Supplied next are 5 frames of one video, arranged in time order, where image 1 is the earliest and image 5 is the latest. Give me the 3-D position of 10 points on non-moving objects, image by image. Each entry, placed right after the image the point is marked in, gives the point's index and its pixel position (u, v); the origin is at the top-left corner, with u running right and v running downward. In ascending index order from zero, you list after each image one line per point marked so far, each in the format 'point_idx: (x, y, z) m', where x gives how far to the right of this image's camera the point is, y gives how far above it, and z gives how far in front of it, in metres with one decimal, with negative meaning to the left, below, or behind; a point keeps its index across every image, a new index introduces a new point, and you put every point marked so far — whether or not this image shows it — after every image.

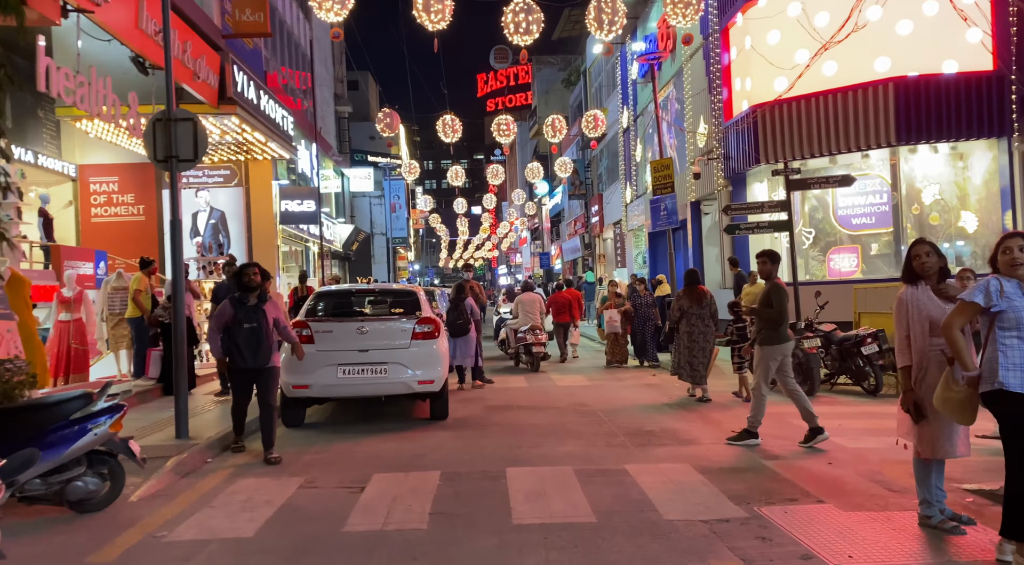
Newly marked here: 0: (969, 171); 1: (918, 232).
0: (+8.3, +2.0, +17.4) m
1: (+7.5, +0.9, +17.7) m
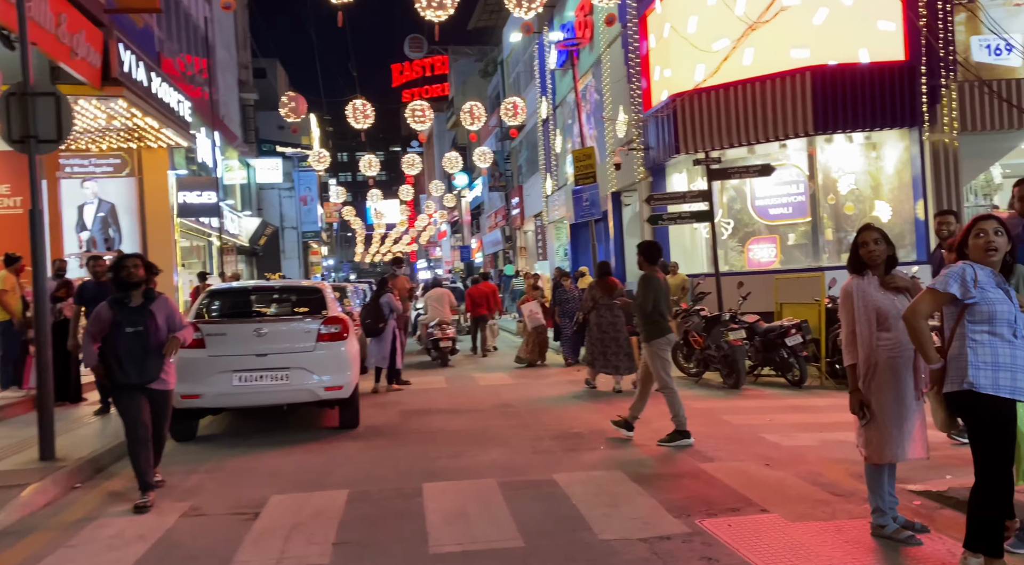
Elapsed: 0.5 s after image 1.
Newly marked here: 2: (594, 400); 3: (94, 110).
0: (+6.7, +2.2, +17.3) m
1: (+6.0, +1.1, +17.6) m
2: (+1.0, -1.4, +11.5) m
3: (-7.2, +3.0, +16.6) m
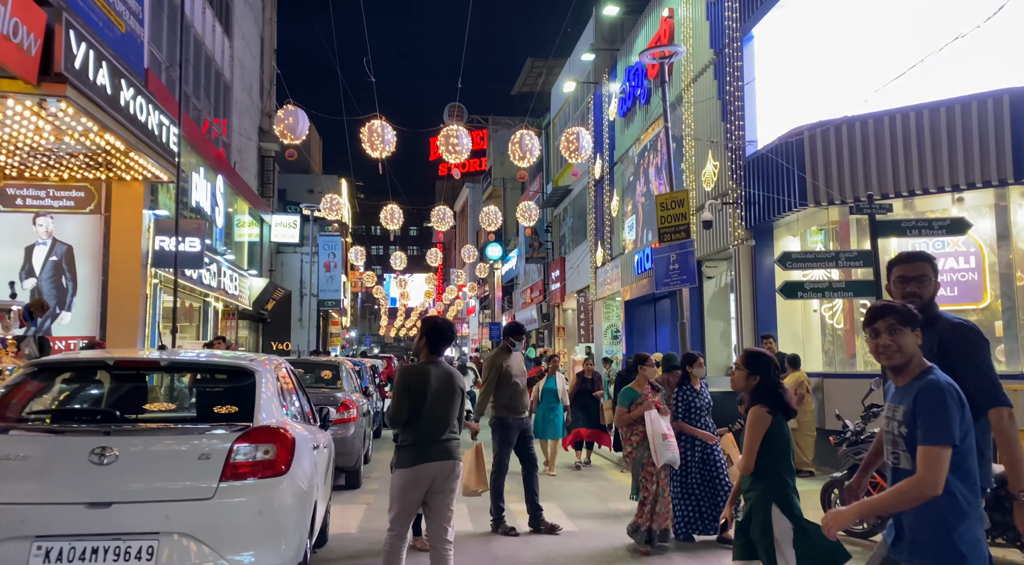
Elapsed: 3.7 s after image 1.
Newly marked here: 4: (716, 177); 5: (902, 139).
0: (+7.7, +0.7, +12.5) m
1: (+6.9, -0.4, +12.7) m
2: (+1.6, -2.1, +6.6) m
3: (-6.2, +2.2, +12.3) m
4: (+3.5, +1.8, +16.3) m
5: (+5.1, +1.9, +12.5) m
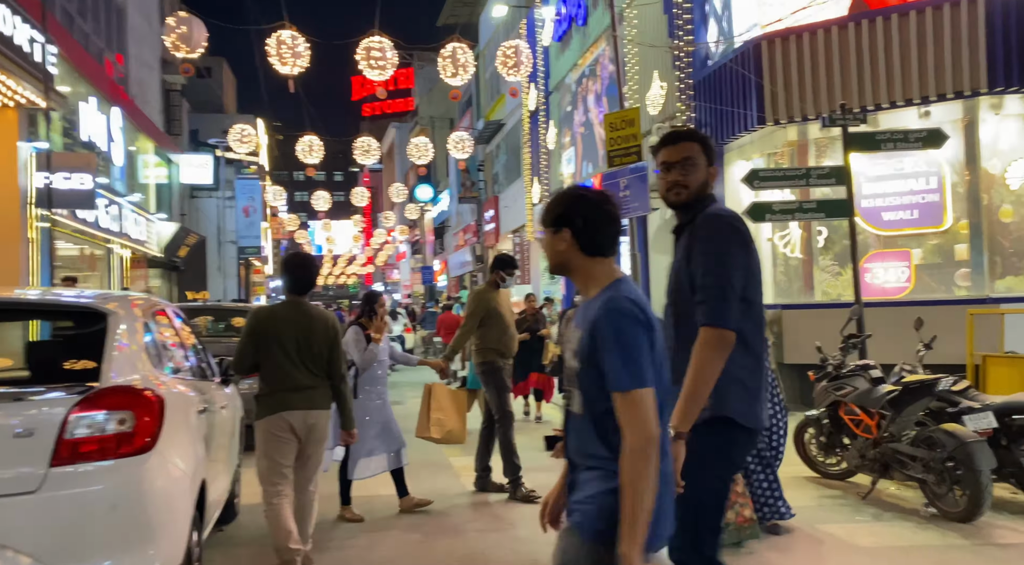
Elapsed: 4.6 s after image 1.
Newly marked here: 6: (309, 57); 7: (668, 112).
0: (+6.8, +1.7, +11.8) m
1: (+6.1, +0.6, +12.0) m
2: (+1.3, -1.6, +5.6) m
3: (-7.0, +2.8, +10.5) m
4: (+2.4, +2.9, +15.2) m
5: (+4.3, +2.9, +11.5) m
6: (-2.4, +2.8, +11.7) m
7: (+2.5, +2.7, +15.1) m
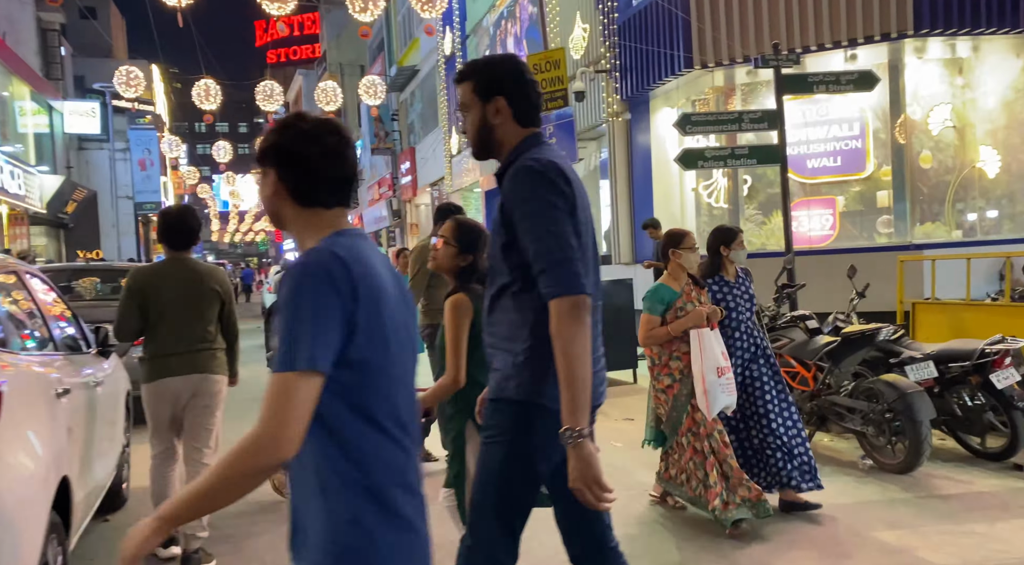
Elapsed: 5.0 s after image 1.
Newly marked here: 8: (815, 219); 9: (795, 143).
0: (+5.8, +2.4, +11.7) m
1: (+5.1, +1.3, +11.9) m
2: (+0.9, -1.3, +5.3) m
3: (-7.9, +3.2, +9.2) m
4: (+1.1, +3.7, +14.7) m
5: (+3.3, +3.5, +11.2) m
6: (-3.4, +3.3, +10.8) m
7: (+1.2, +3.5, +14.6) m
8: (+3.9, +0.8, +12.2) m
9: (+3.7, +1.8, +12.4) m
